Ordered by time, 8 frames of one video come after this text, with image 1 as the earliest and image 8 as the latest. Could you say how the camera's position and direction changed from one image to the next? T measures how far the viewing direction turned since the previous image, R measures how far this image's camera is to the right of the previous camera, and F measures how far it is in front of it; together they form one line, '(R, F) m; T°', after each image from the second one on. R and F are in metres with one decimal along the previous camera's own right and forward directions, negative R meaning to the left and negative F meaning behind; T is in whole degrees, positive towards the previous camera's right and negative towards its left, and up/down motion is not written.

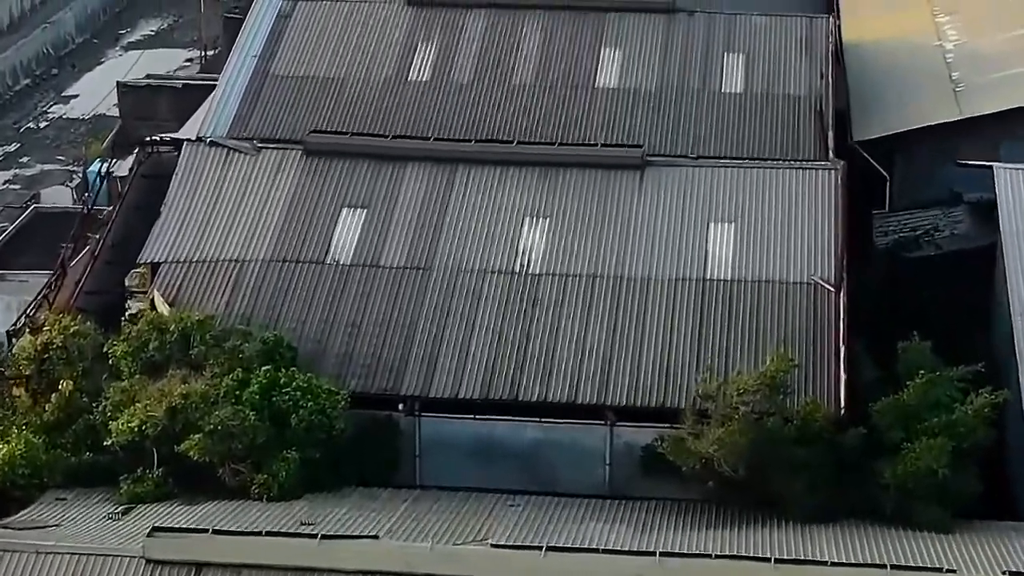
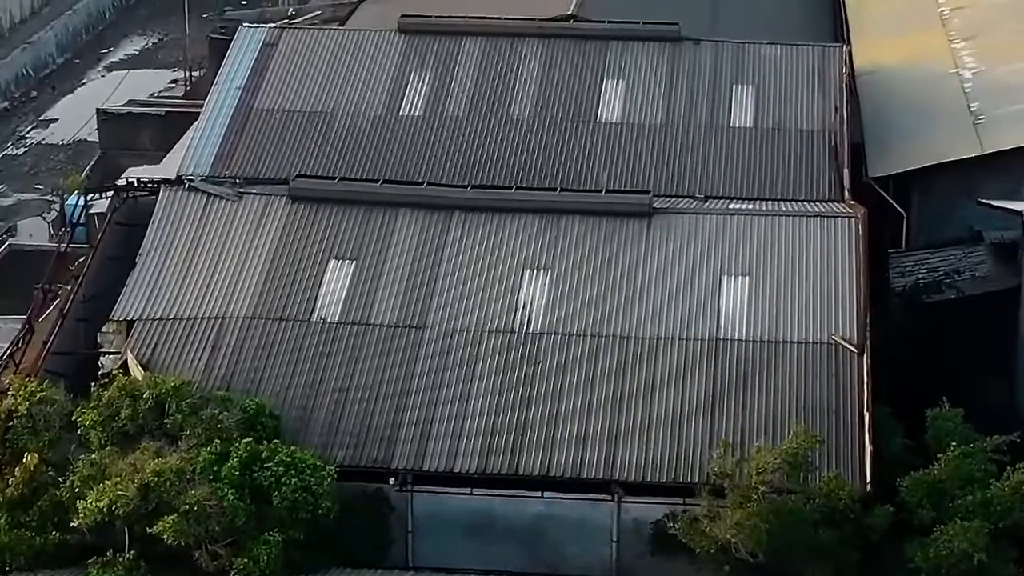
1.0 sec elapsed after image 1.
(-0.1, +1.3) m; 0°
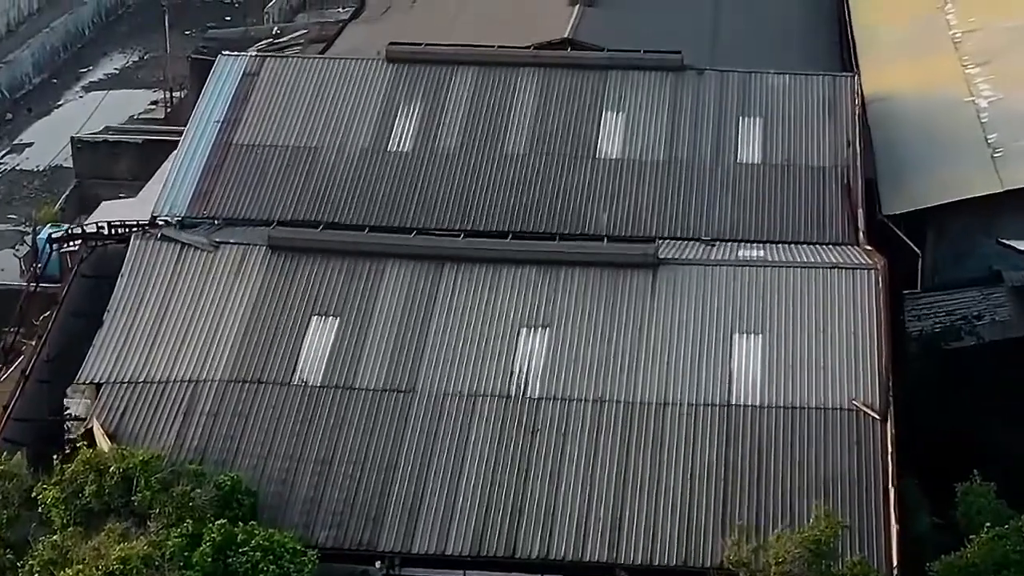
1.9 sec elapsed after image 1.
(0.0, +1.3) m; 0°
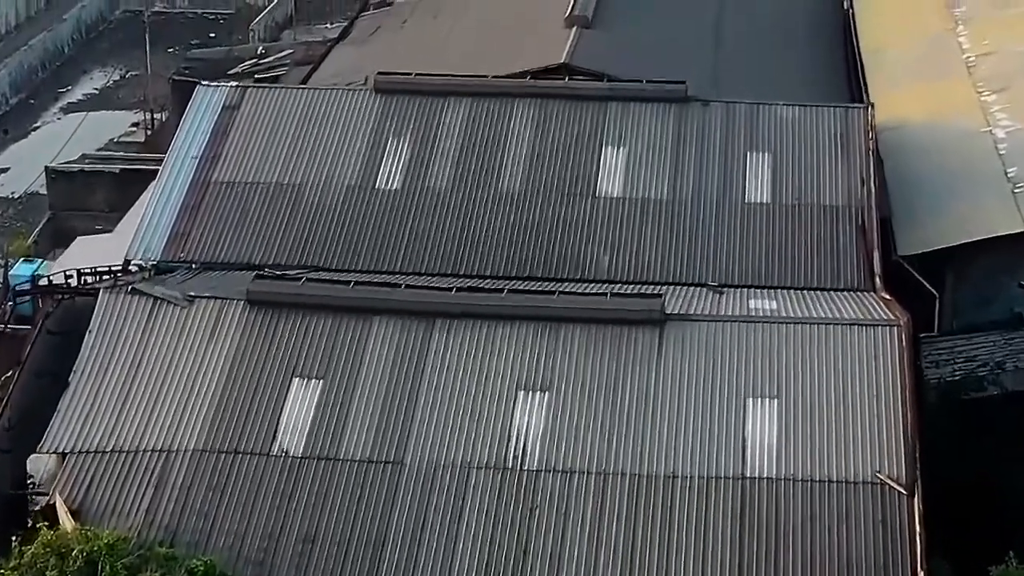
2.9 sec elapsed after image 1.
(0.0, +1.3) m; 0°
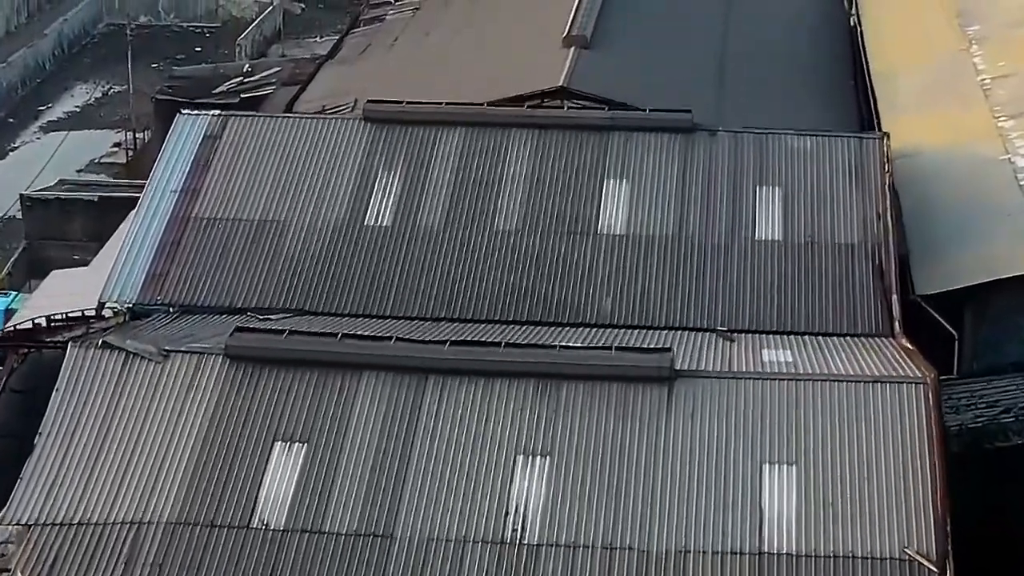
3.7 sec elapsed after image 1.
(0.0, +1.2) m; 0°
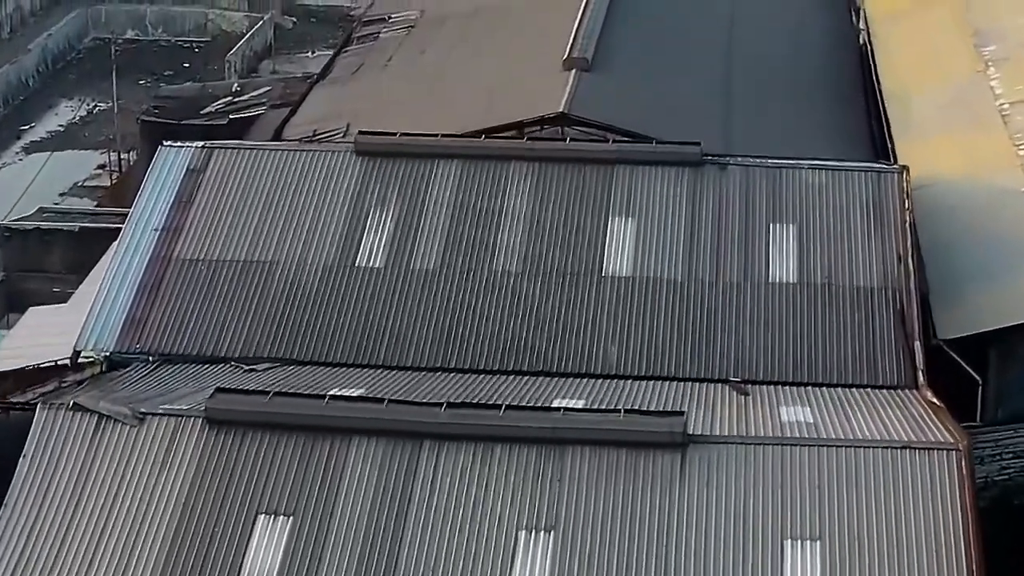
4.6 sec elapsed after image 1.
(0.0, +1.1) m; 0°
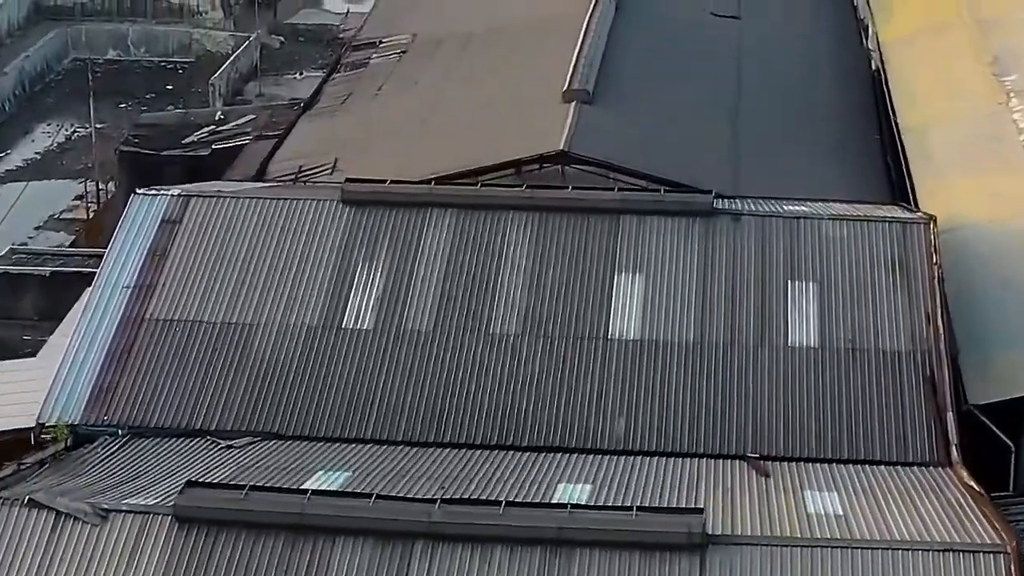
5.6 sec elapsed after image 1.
(-0.1, +1.5) m; 0°
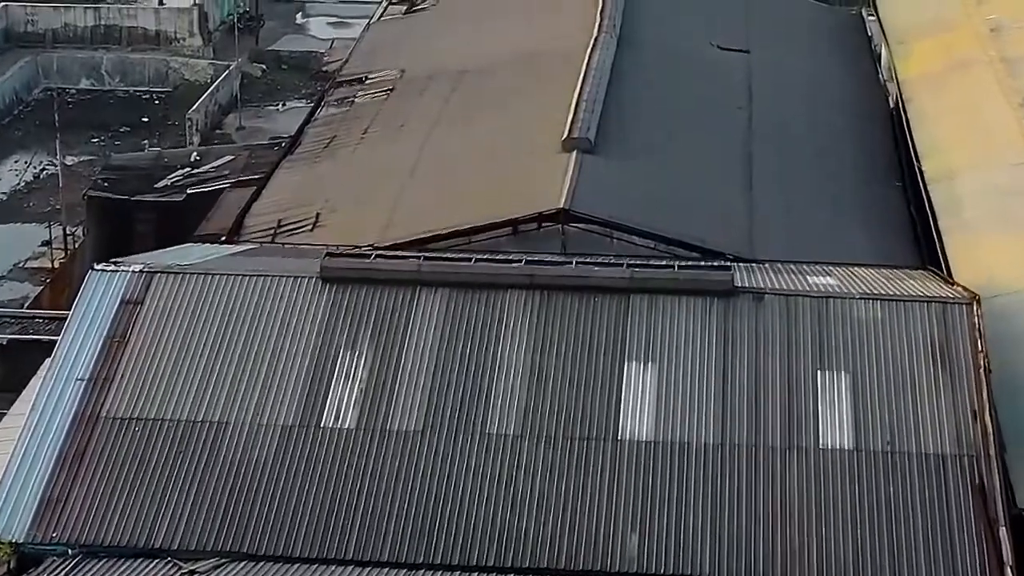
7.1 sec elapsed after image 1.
(-0.1, +2.0) m; 0°
